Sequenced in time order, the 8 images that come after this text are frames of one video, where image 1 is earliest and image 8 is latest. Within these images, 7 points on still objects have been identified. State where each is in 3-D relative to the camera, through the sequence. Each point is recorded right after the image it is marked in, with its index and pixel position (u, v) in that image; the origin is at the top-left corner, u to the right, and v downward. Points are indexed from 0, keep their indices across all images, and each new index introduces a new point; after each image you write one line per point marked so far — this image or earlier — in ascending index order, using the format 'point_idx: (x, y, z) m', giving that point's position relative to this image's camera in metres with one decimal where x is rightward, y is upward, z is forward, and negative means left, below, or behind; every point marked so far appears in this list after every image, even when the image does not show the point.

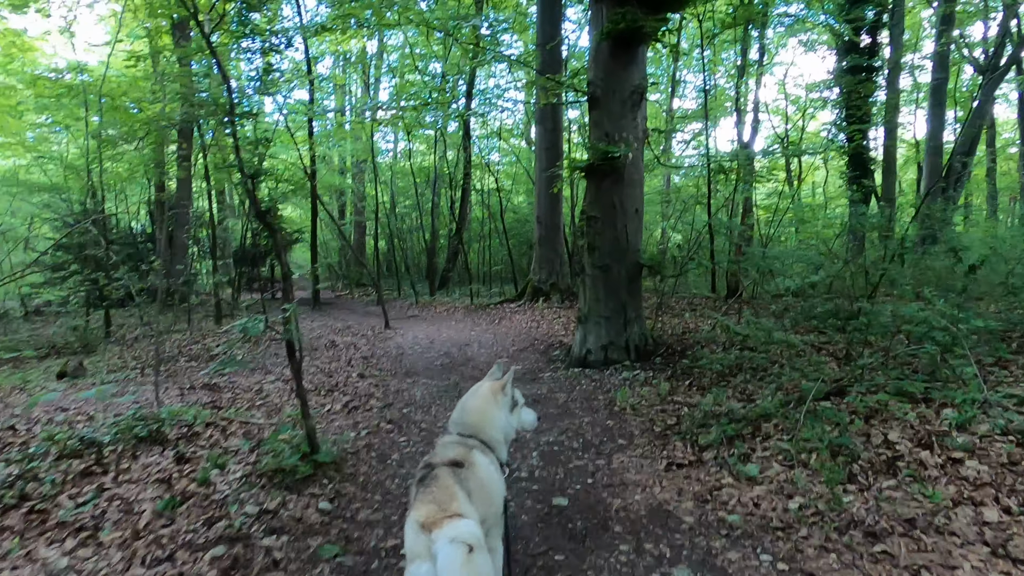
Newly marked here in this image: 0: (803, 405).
0: (+2.1, -0.9, +4.9) m
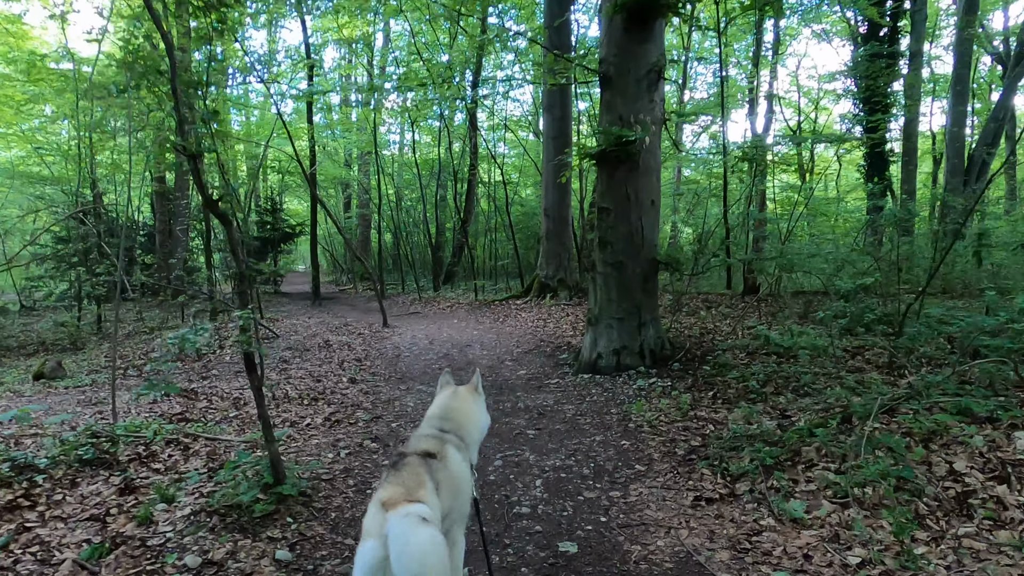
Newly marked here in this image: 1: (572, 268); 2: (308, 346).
0: (+2.1, -0.9, +4.2) m
1: (+1.2, +0.4, +14.3) m
2: (-3.0, -0.9, +9.9) m
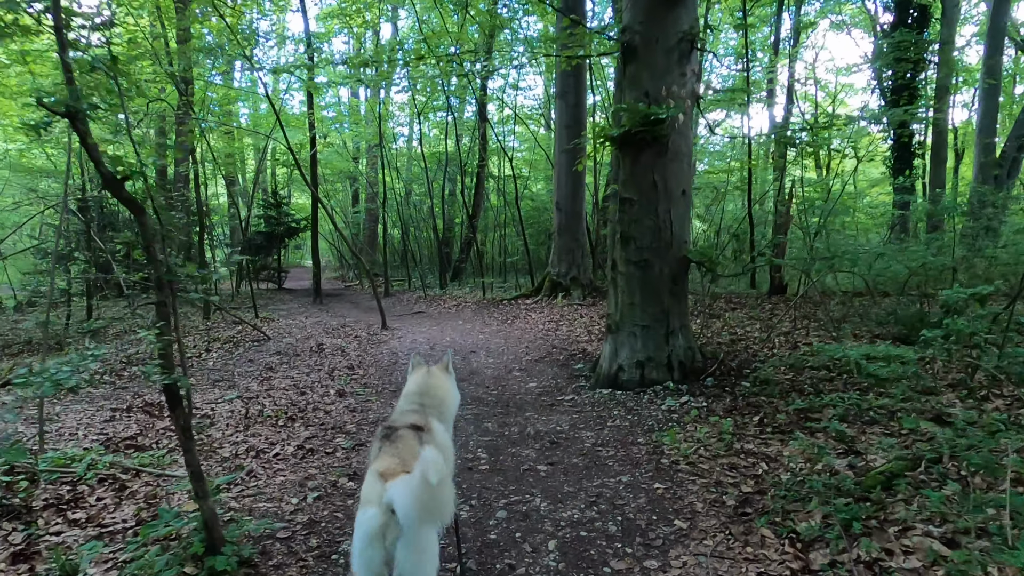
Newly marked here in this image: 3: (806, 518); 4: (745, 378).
0: (+2.1, -0.9, +3.4) m
1: (+1.4, +0.5, +13.4) m
2: (-2.9, -0.8, +9.1) m
3: (+1.4, -1.1, +3.1) m
4: (+2.0, -0.8, +5.7) m
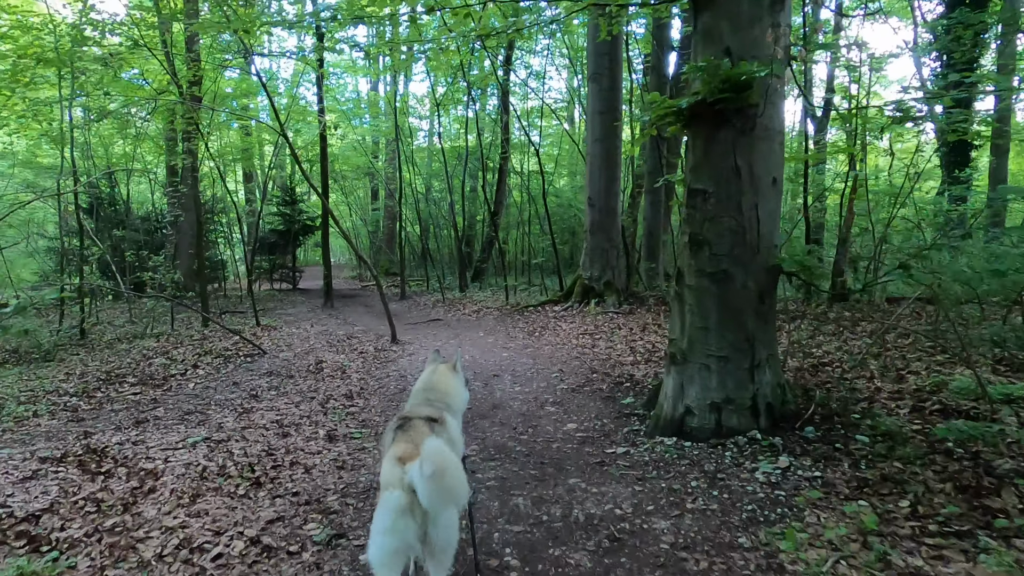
0: (+2.3, -1.1, +2.0) m
1: (+1.9, +0.4, +12.0) m
2: (-2.5, -0.9, +7.9) m
3: (+1.5, -1.2, +1.7) m
4: (+2.2, -0.9, +4.3) m
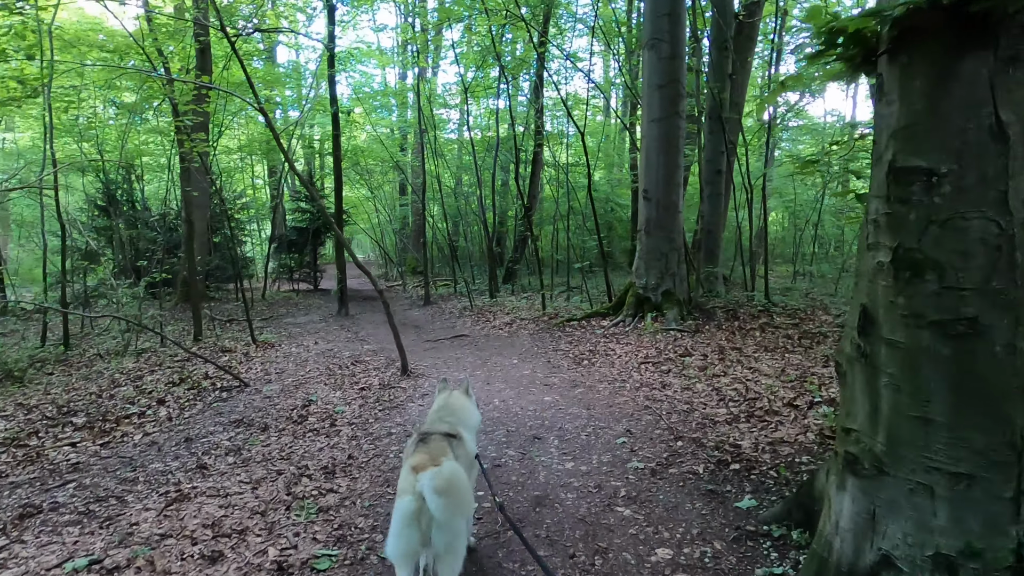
0: (+2.4, -1.3, -0.1) m
1: (+2.5, +0.2, +10.0) m
2: (-2.2, -1.1, +6.0) m
3: (+1.6, -1.4, -0.3) m
4: (+2.4, -1.1, +2.3) m
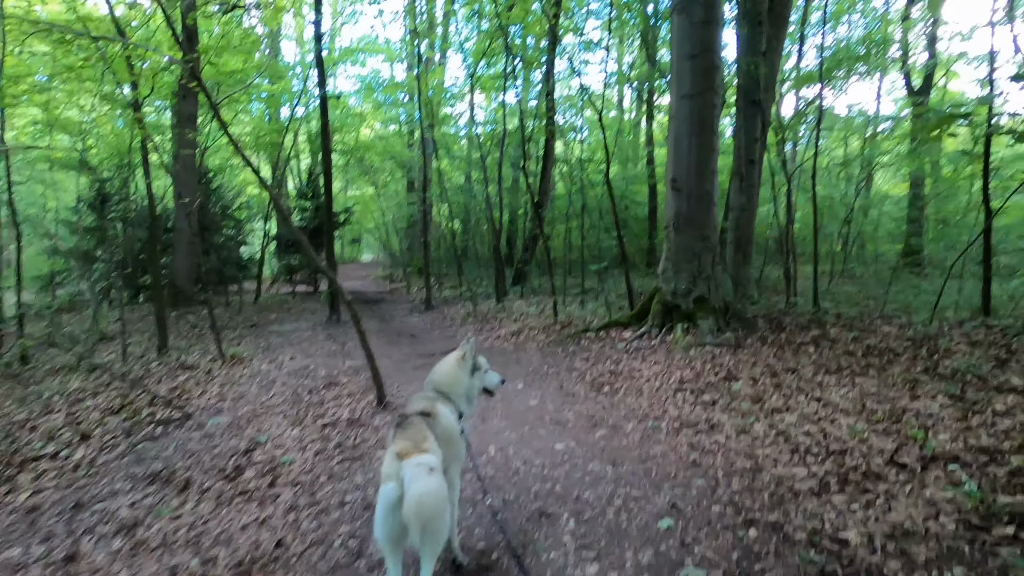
0: (+2.3, -1.4, -1.5) m
1: (+2.6, +0.1, +8.5) m
2: (-2.1, -1.2, +4.7) m
3: (+1.5, -1.5, -1.7) m
4: (+2.4, -1.2, +0.8) m
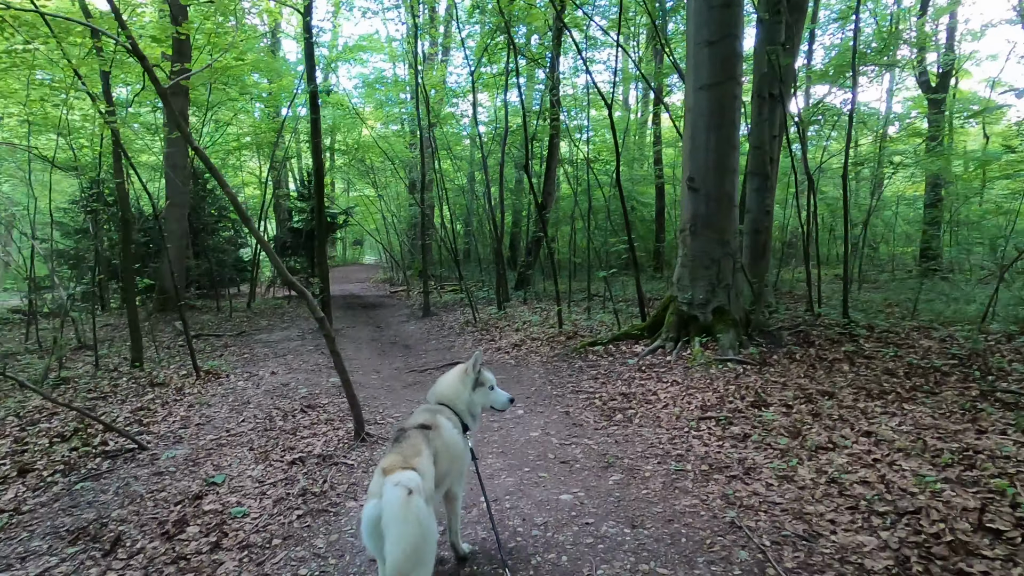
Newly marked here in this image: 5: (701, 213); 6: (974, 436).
0: (+2.3, -1.5, -2.3) m
1: (+2.6, 0.0, +7.7) m
2: (-2.2, -1.3, +3.9) m
3: (+1.5, -1.6, -2.5) m
4: (+2.3, -1.3, 0.0) m
5: (+2.1, +0.8, +7.6) m
6: (+3.0, -1.0, +4.4) m
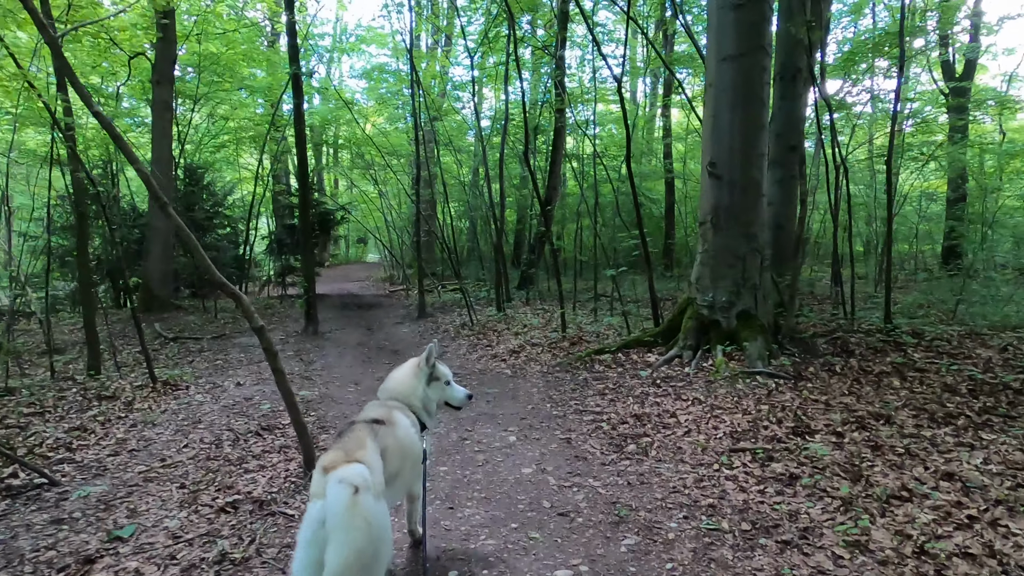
0: (+2.1, -1.5, -3.3) m
1: (+2.5, 0.0, +6.7) m
2: (-2.2, -1.3, +3.0) m
3: (+1.3, -1.6, -3.4) m
4: (+2.2, -1.3, -0.9) m
5: (+2.1, +0.8, +6.7) m
6: (+3.0, -1.0, +3.5) m
